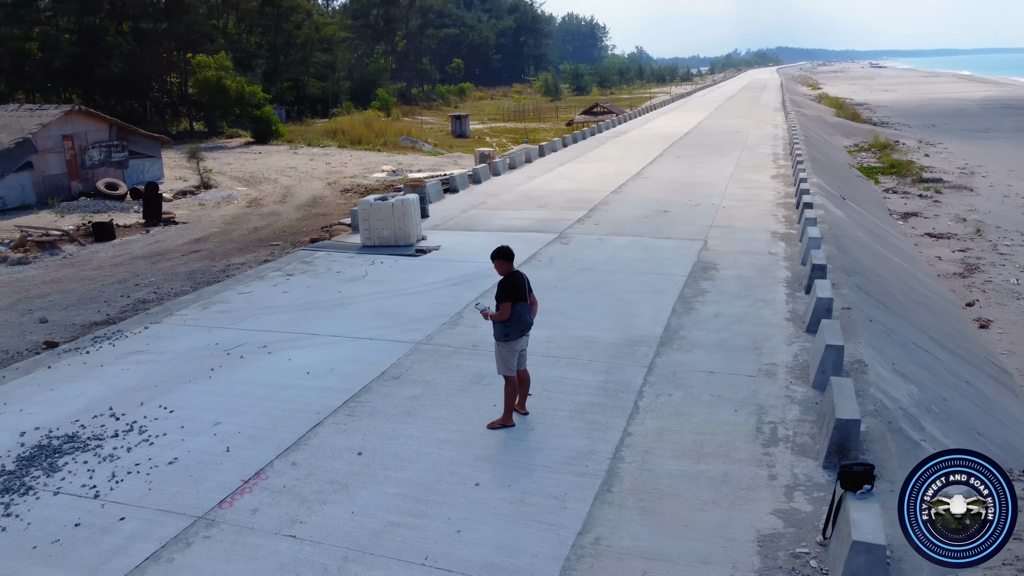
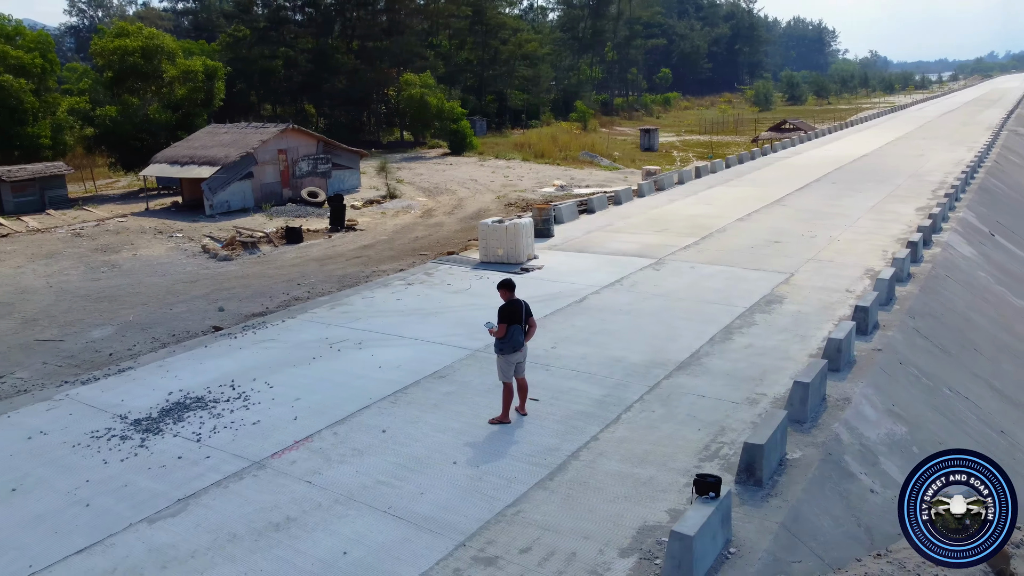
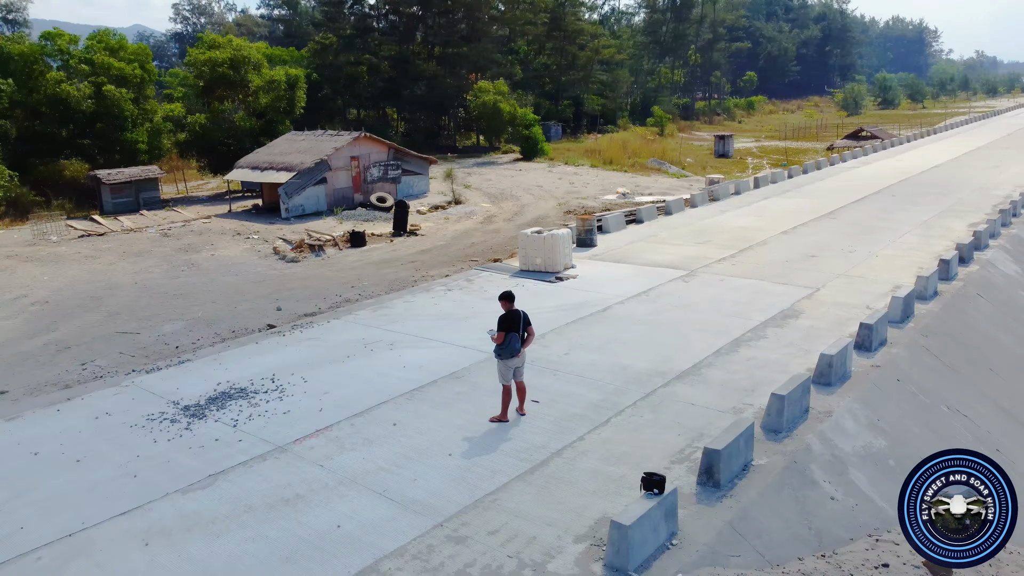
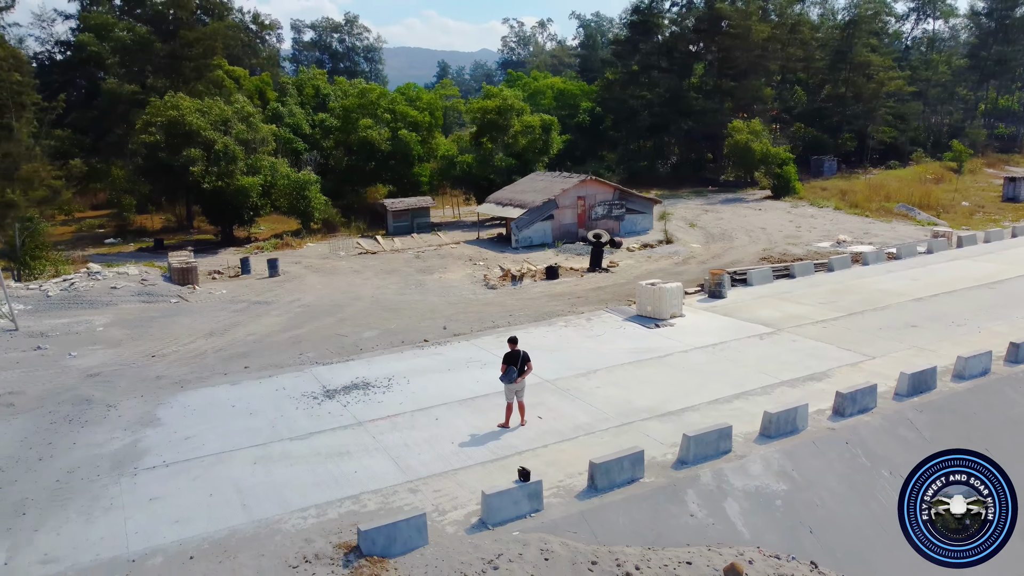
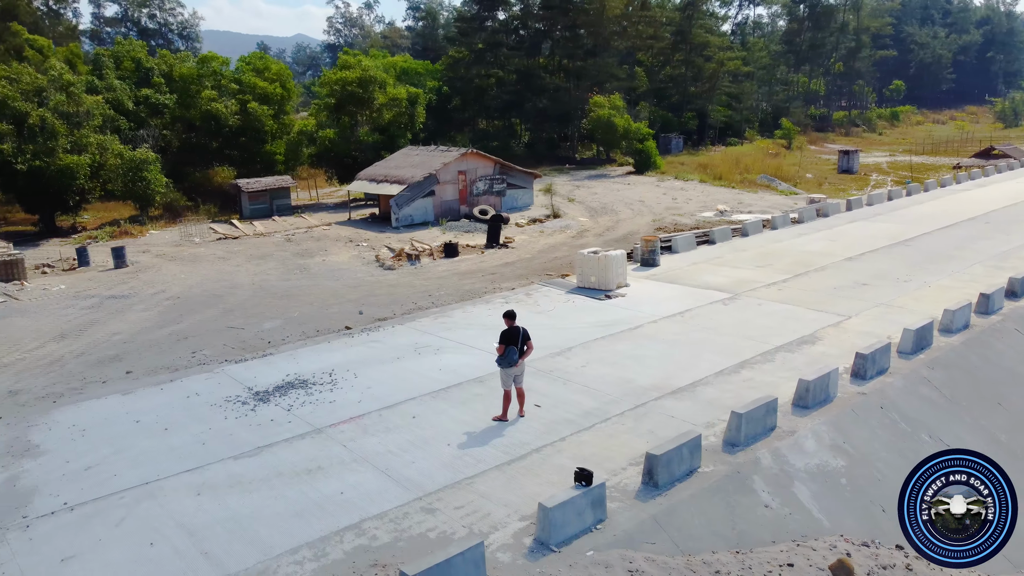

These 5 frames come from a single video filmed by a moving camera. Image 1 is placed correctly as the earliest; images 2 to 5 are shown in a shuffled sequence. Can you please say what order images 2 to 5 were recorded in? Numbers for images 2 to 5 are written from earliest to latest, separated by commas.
2, 3, 5, 4
